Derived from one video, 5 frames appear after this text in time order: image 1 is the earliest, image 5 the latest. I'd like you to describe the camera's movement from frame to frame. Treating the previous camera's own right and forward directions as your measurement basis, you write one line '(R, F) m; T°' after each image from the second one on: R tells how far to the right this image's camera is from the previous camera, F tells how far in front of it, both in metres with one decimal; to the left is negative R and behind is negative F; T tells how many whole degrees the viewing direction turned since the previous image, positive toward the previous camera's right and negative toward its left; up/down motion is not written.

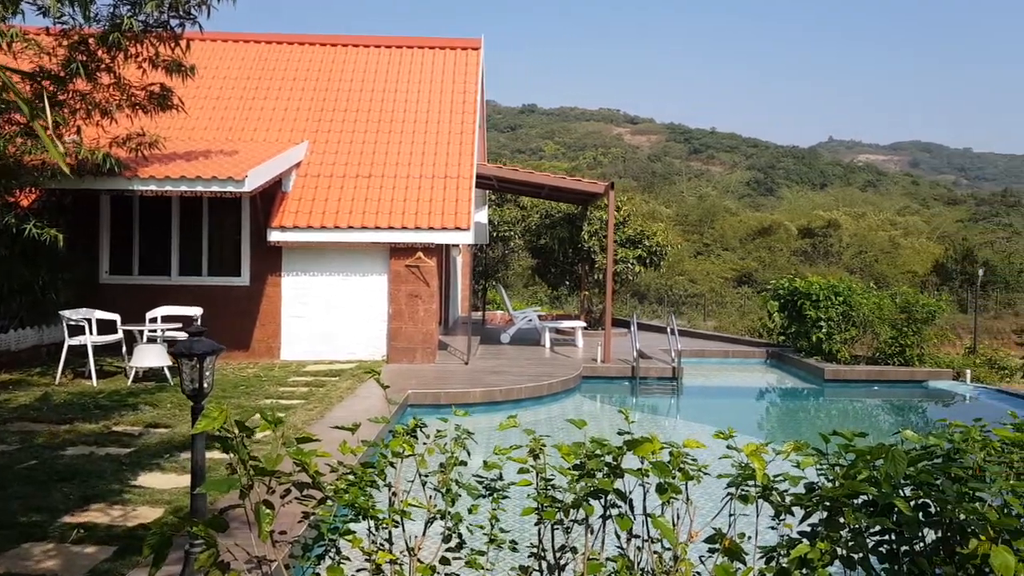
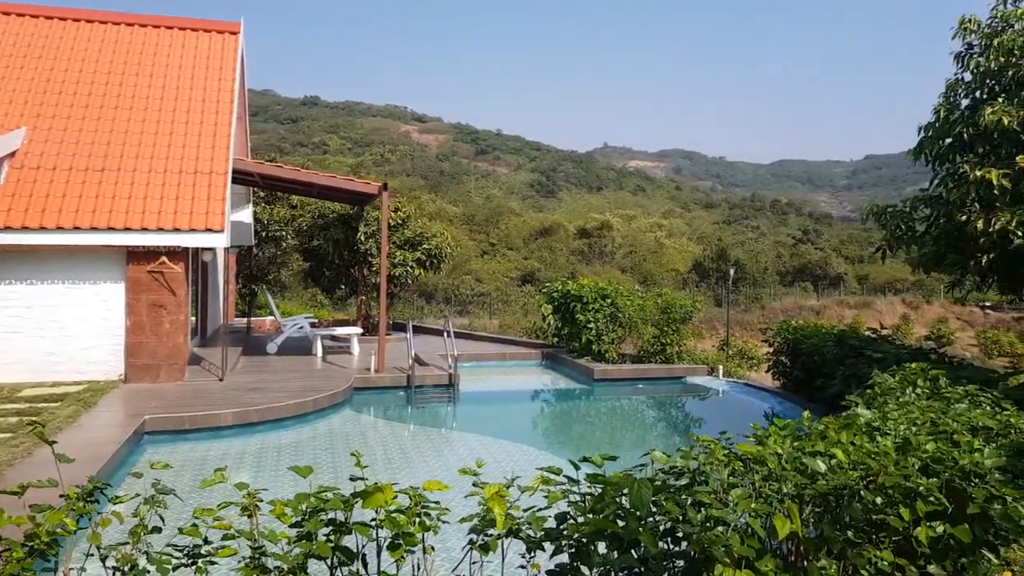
(+0.3, +0.4) m; +15°
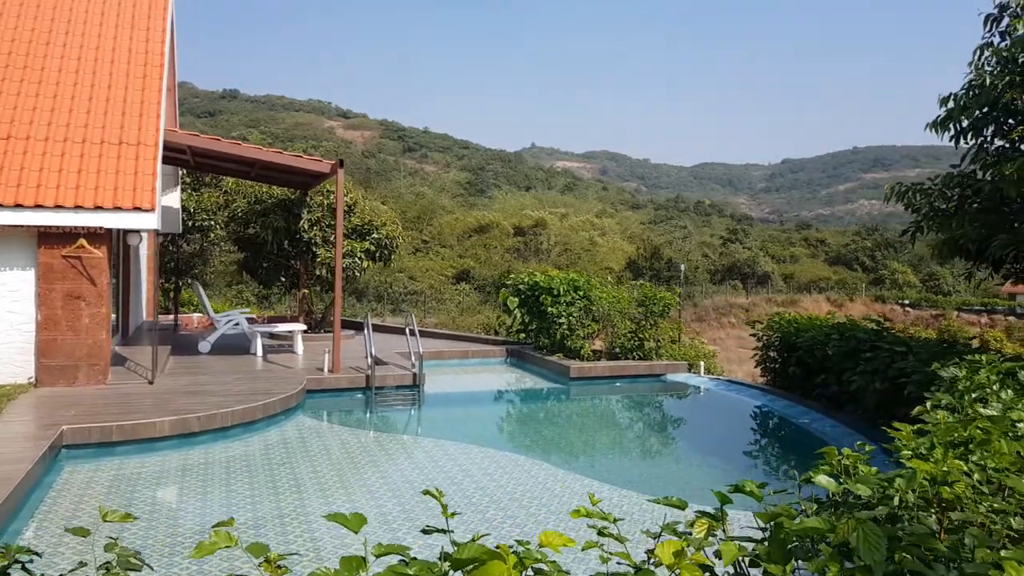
(-0.5, +1.0) m; +6°
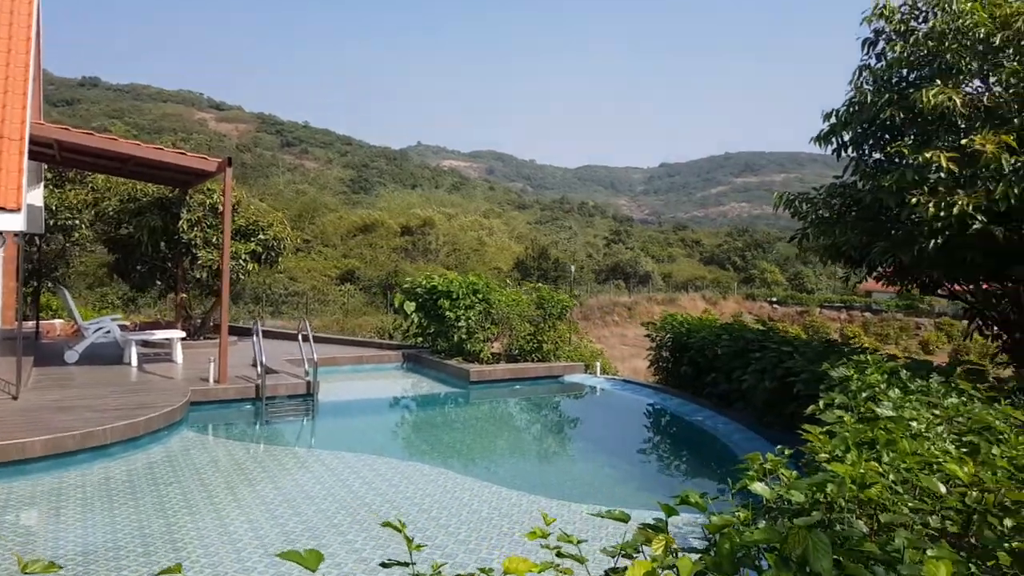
(-0.2, +0.1) m; +8°
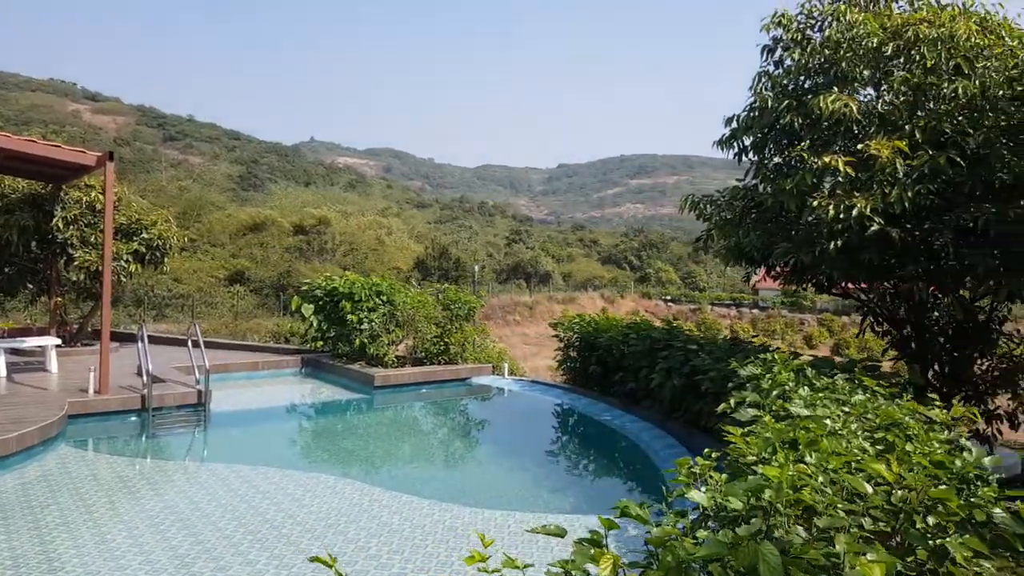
(-0.1, +0.2) m; +7°
